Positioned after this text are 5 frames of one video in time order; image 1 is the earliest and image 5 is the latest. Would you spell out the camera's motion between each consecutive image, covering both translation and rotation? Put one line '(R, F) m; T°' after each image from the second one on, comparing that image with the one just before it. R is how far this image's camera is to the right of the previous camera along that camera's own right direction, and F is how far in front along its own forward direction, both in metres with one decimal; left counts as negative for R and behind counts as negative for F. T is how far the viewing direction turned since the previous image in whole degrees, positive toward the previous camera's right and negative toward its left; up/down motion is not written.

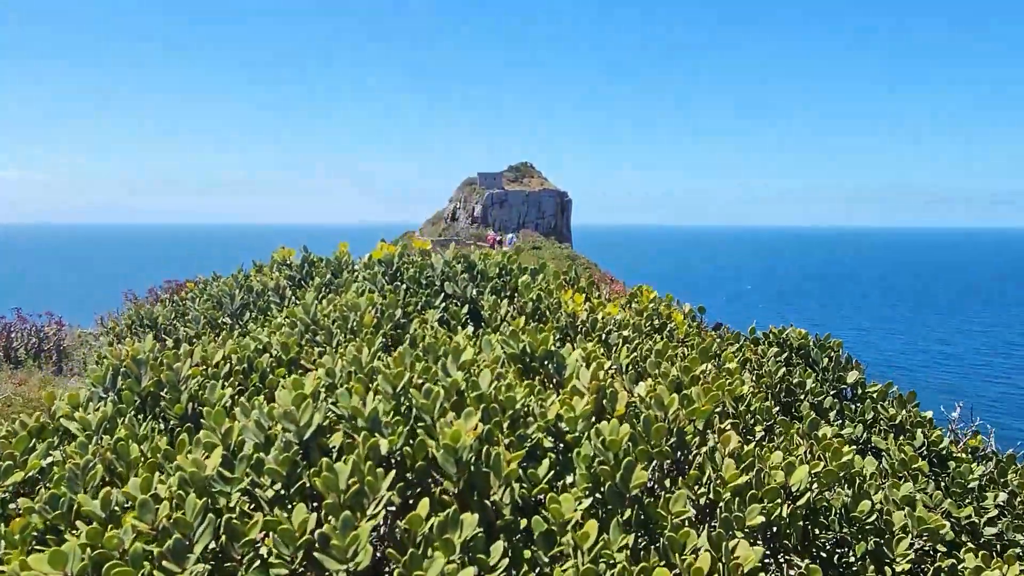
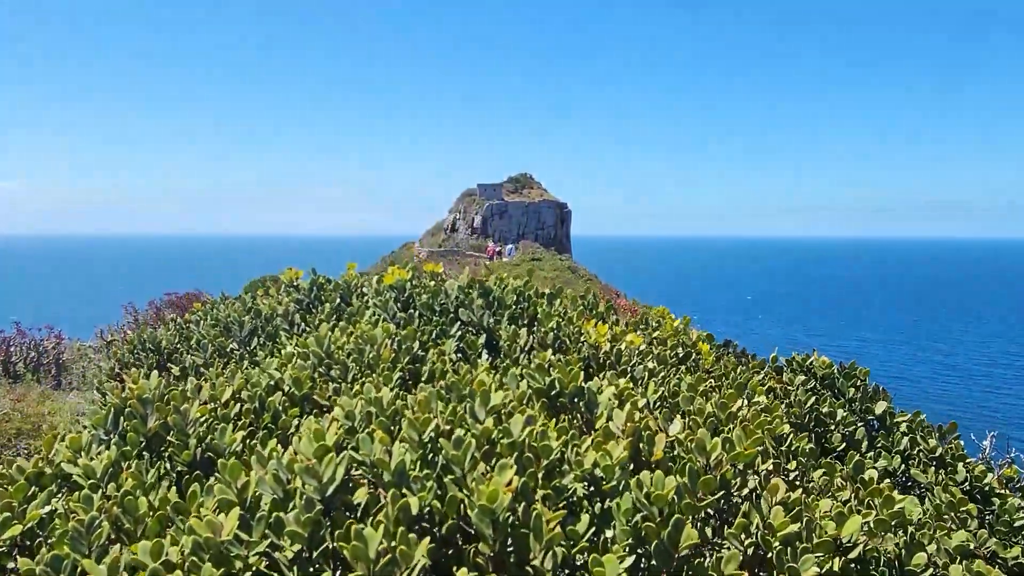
(-0.3, +0.5) m; 0°
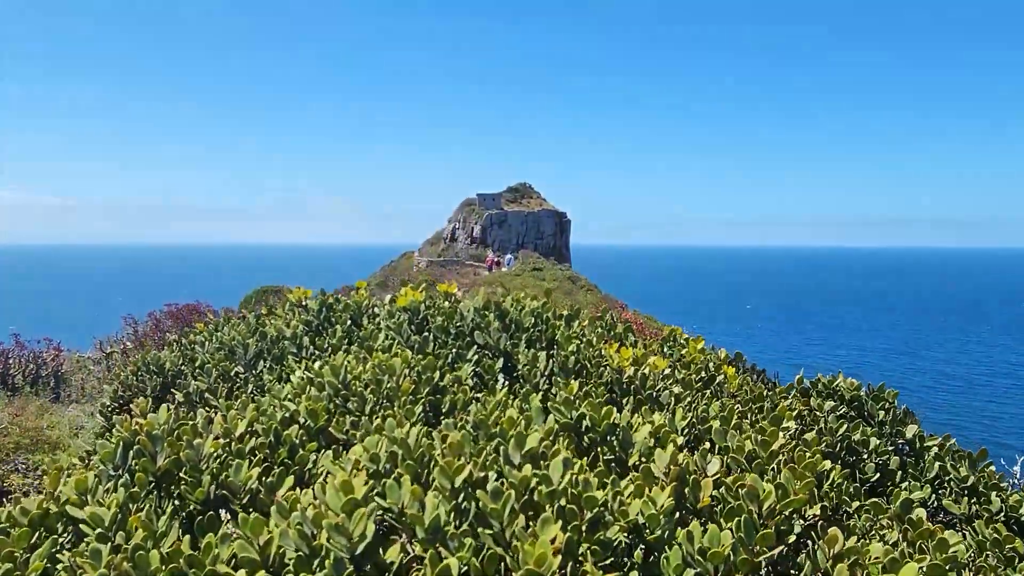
(-0.3, +0.5) m; 0°
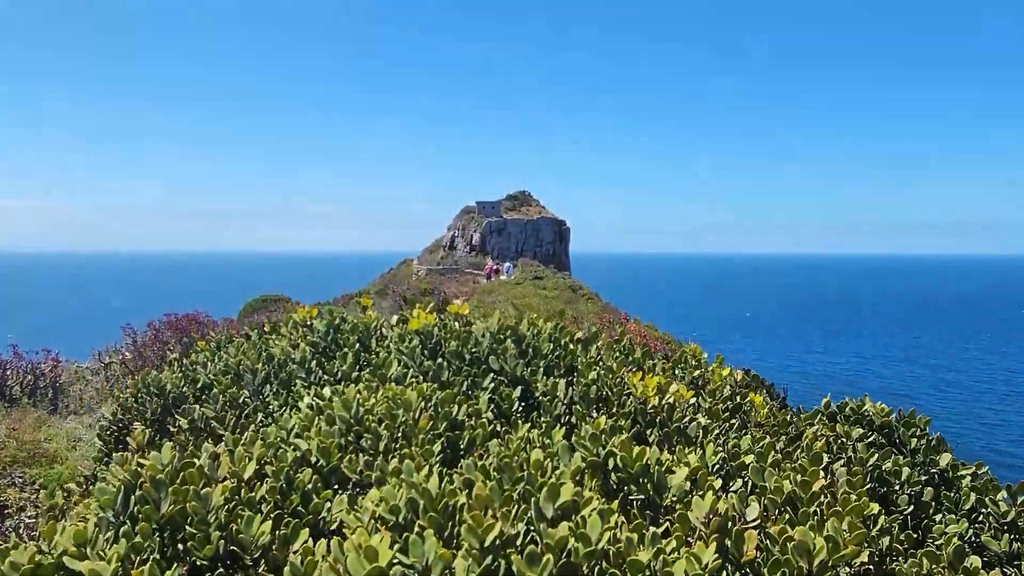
(-0.2, +0.5) m; 0°
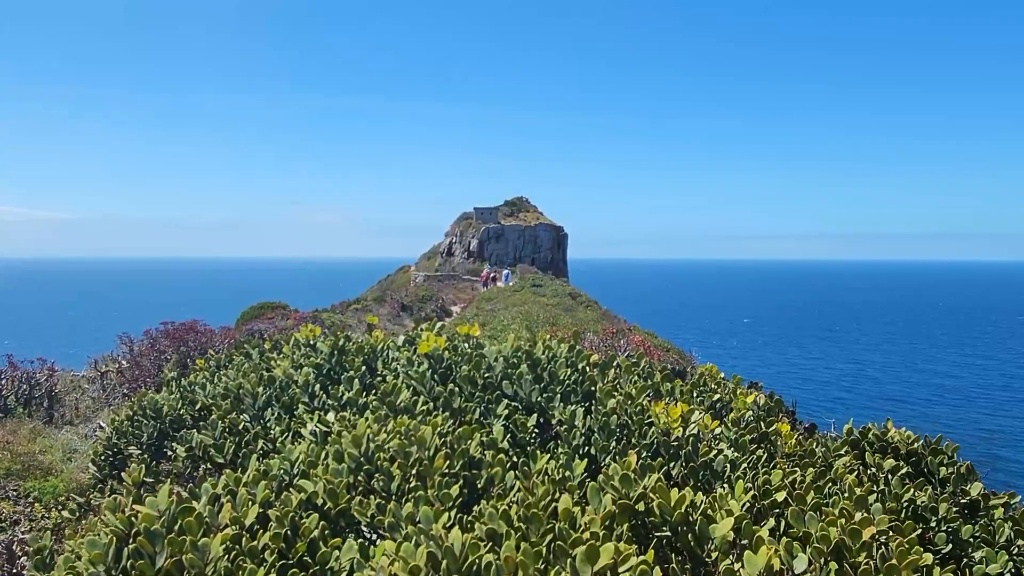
(-0.2, +0.6) m; 0°
